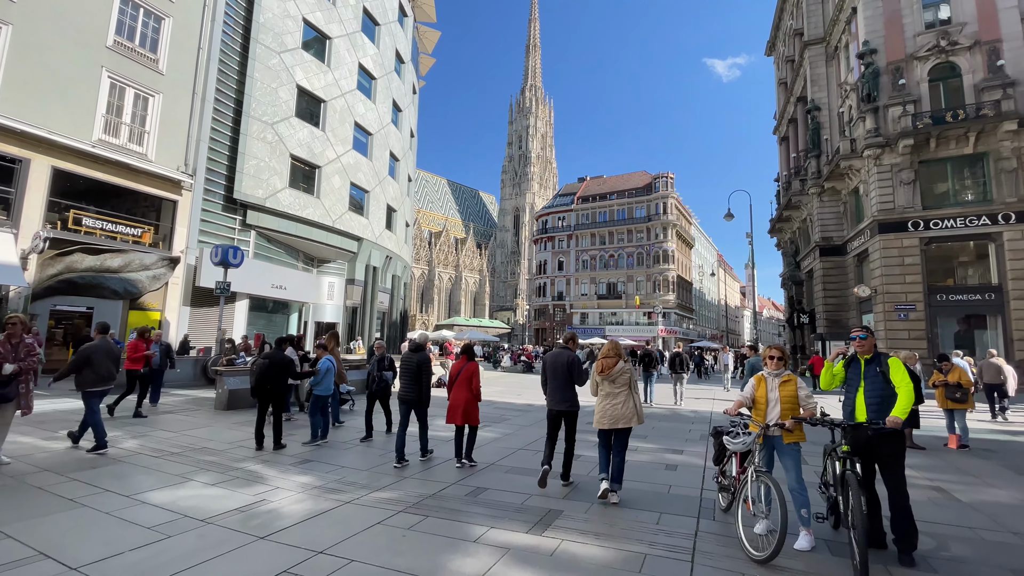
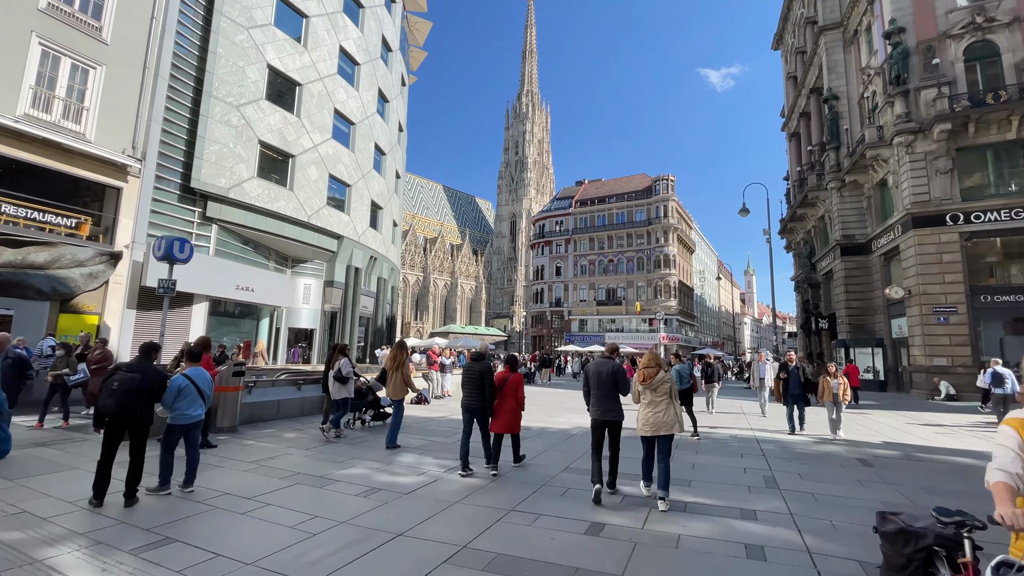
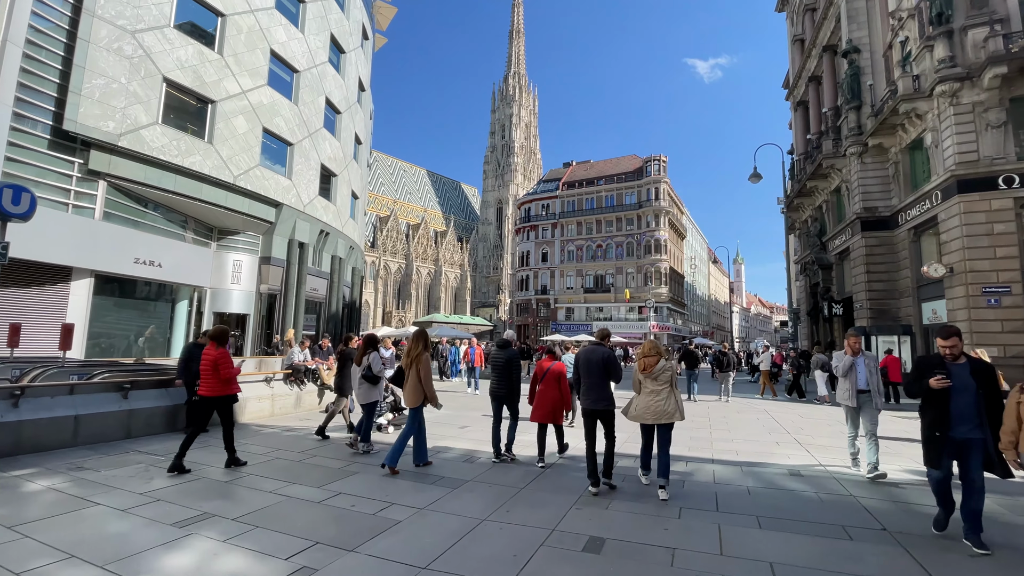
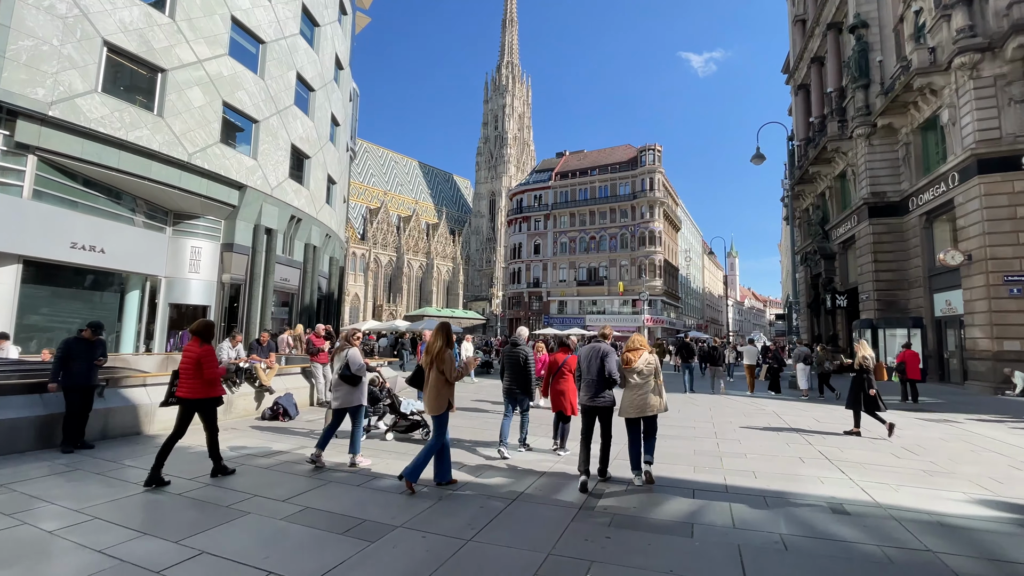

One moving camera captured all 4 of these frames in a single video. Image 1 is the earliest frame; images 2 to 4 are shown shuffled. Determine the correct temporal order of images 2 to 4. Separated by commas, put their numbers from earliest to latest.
2, 3, 4
